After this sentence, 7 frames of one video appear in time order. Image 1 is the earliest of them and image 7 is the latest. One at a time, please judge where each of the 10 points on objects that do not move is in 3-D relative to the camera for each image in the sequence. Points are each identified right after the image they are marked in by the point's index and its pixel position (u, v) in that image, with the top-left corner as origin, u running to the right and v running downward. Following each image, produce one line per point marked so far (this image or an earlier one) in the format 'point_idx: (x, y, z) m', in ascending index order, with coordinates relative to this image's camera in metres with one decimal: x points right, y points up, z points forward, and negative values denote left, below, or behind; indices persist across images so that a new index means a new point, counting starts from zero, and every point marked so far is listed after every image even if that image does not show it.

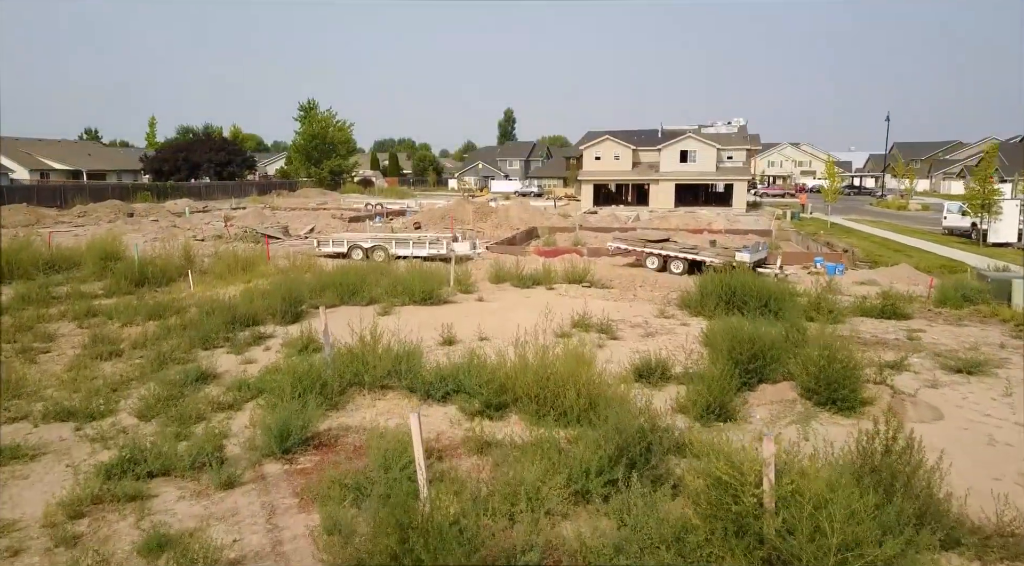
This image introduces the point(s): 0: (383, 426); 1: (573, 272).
0: (-1.3, -1.5, +7.1) m
1: (+1.5, +0.3, +16.4) m
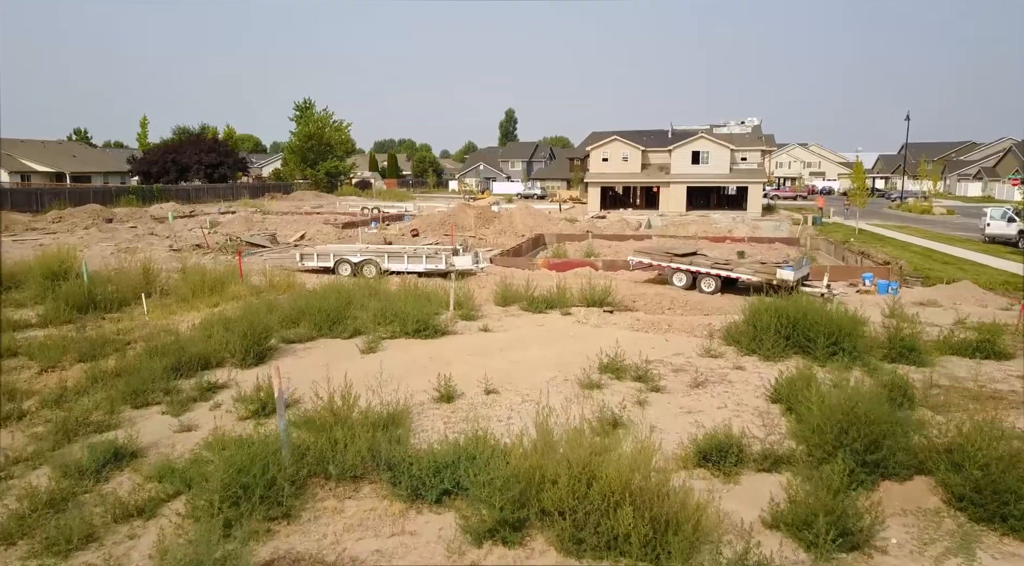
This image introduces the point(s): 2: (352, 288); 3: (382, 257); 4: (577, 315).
0: (-1.1, -2.0, +4.9) m
1: (+1.7, -0.2, +14.2) m
2: (-3.4, -0.2, +14.8) m
3: (-3.3, +0.7, +17.1) m
4: (+1.2, -0.6, +12.9) m
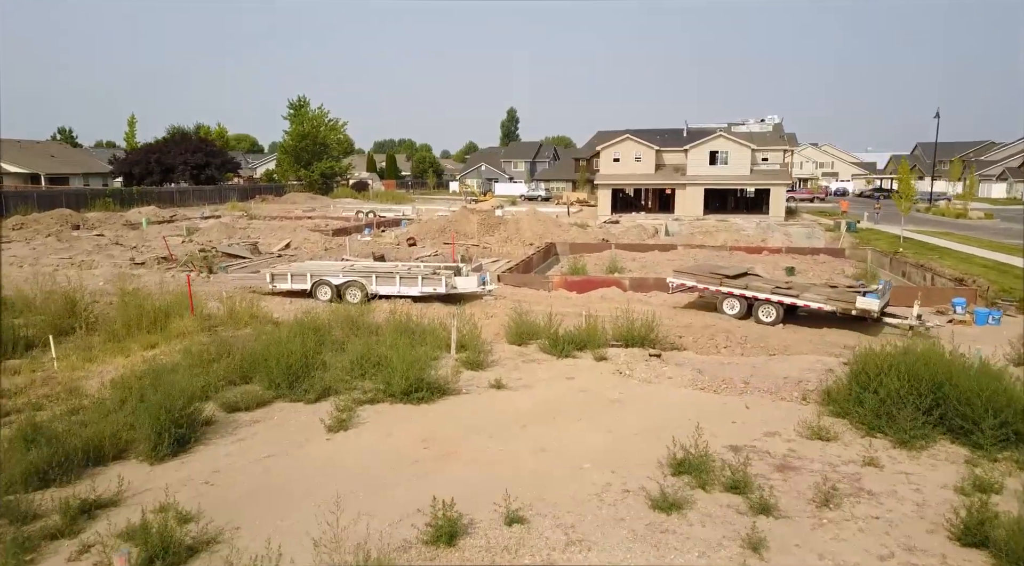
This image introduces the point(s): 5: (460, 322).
0: (-0.9, -2.5, +1.9) m
1: (+1.9, -0.7, +11.2) m
2: (-3.1, -0.8, +11.9) m
3: (-3.0, +0.1, +14.1) m
4: (+1.5, -1.2, +10.0) m
5: (-0.9, -0.7, +11.7) m
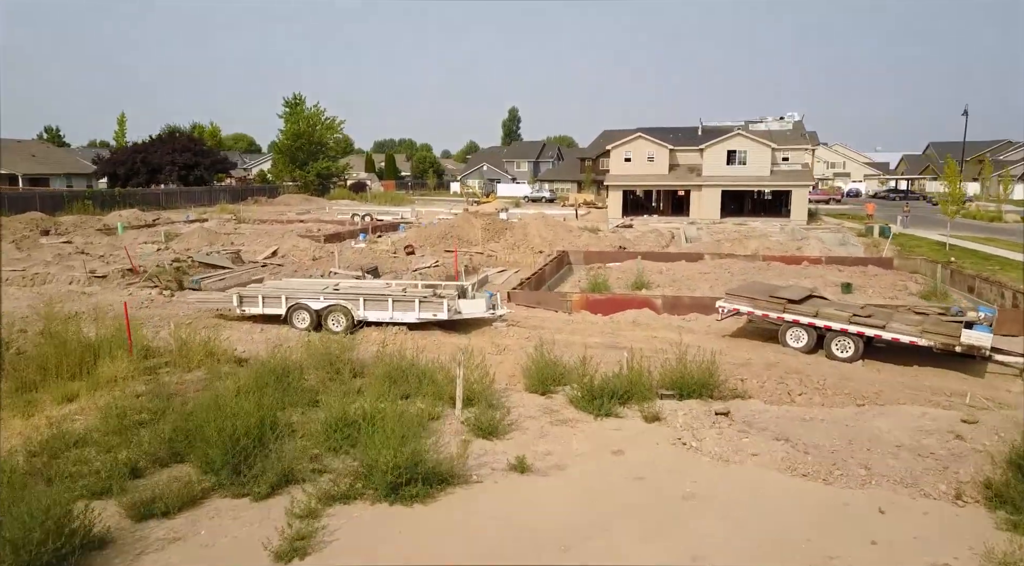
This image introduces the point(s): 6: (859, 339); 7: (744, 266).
0: (-0.6, -2.9, -0.5) m
1: (+2.2, -1.2, +8.8) m
2: (-2.9, -1.2, +9.5) m
3: (-2.7, -0.3, +11.7) m
4: (+1.8, -1.6, +7.5) m
5: (-0.6, -1.1, +9.3) m
6: (+5.3, -0.8, +10.5) m
7: (+6.4, +0.5, +19.0) m
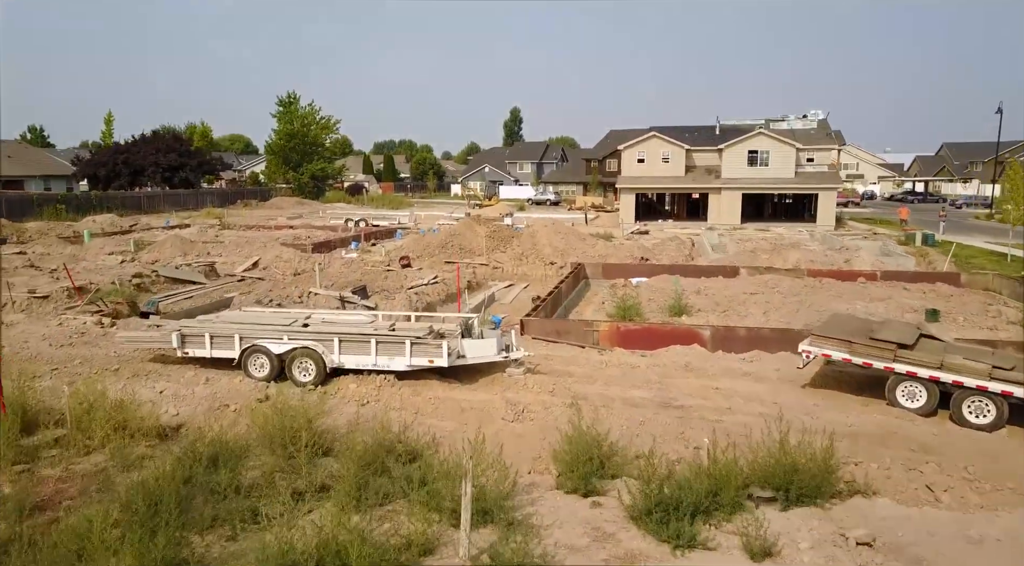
0: (-0.4, -3.3, -3.2) m
1: (+2.5, -1.6, +6.1) m
2: (-2.6, -1.6, +6.8) m
3: (-2.4, -0.8, +9.0) m
4: (+2.0, -2.0, +4.9) m
5: (-0.4, -1.6, +6.6) m
6: (+5.6, -1.3, +7.8) m
7: (+6.7, 0.0, +16.3) m
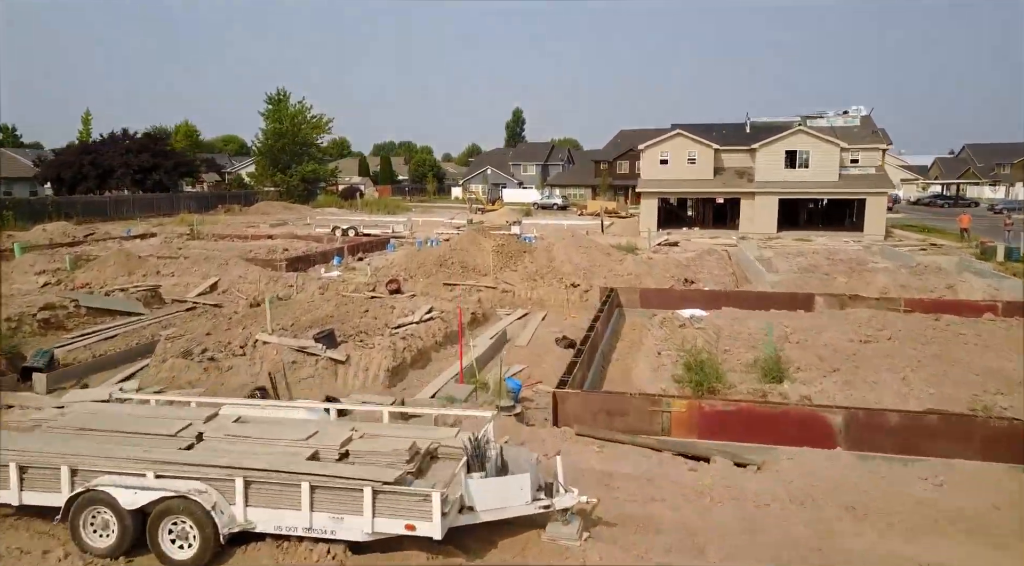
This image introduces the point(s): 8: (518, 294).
0: (0.0, -4.0, -7.3) m
1: (+2.8, -2.3, +2.0) m
2: (-2.3, -2.3, +2.7) m
3: (-2.1, -1.5, +4.9) m
4: (+2.4, -2.7, +0.7) m
5: (0.0, -2.2, +2.5) m
6: (+5.9, -2.0, +3.7) m
7: (+7.0, -0.7, +12.2) m
8: (+0.2, -0.3, +18.2) m
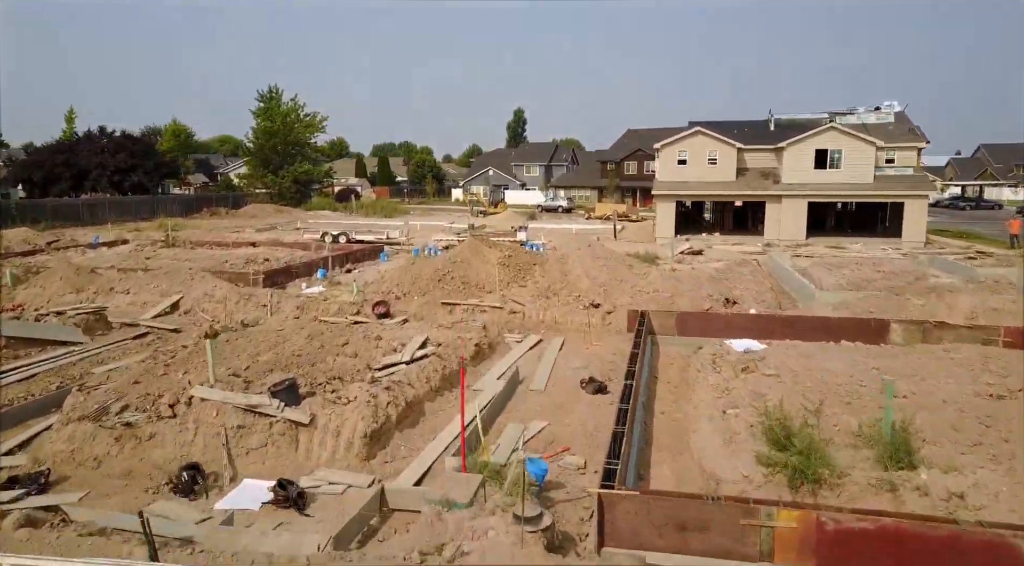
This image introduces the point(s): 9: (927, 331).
0: (+0.2, -4.4, -10.0) m
1: (+3.0, -2.7, -0.7) m
2: (-2.1, -2.8, 0.0) m
3: (-1.9, -1.9, +2.2) m
4: (+2.6, -3.2, -2.0) m
5: (+0.2, -2.7, -0.2) m
6: (+6.2, -2.4, +1.0) m
7: (+7.3, -1.2, +9.5) m
8: (+0.4, -0.7, +15.5) m
9: (+7.4, -0.8, +12.1) m
